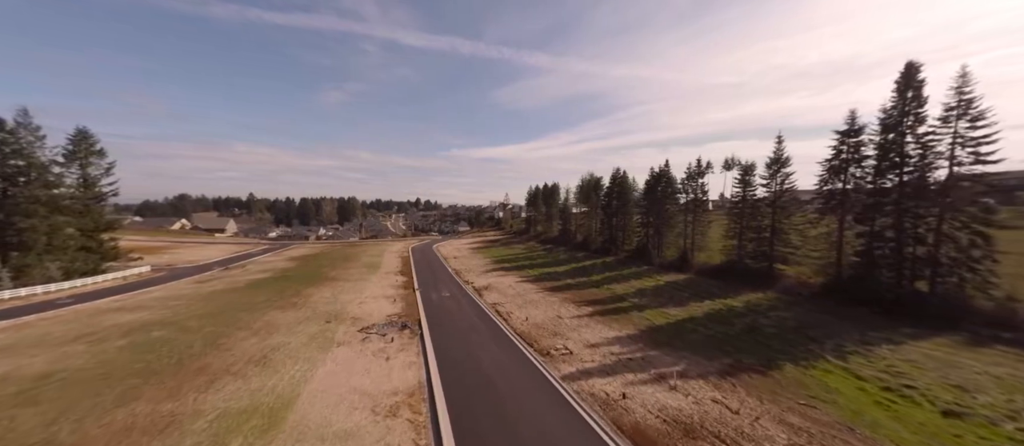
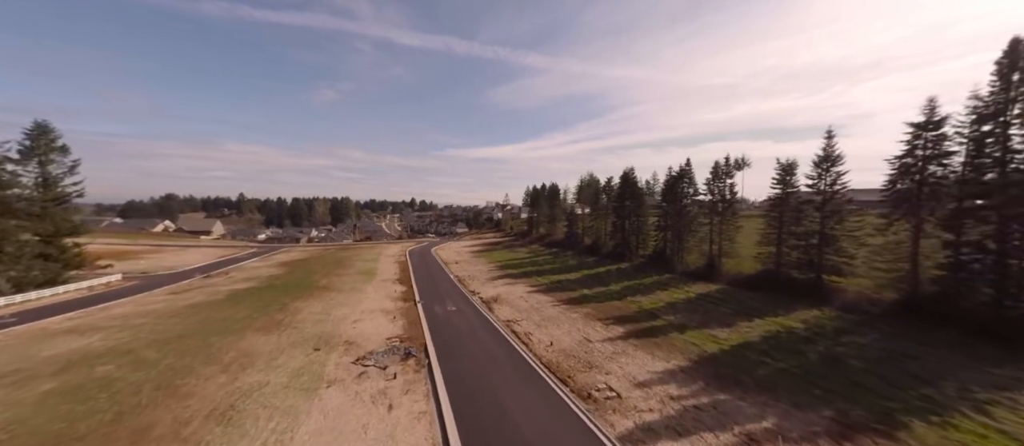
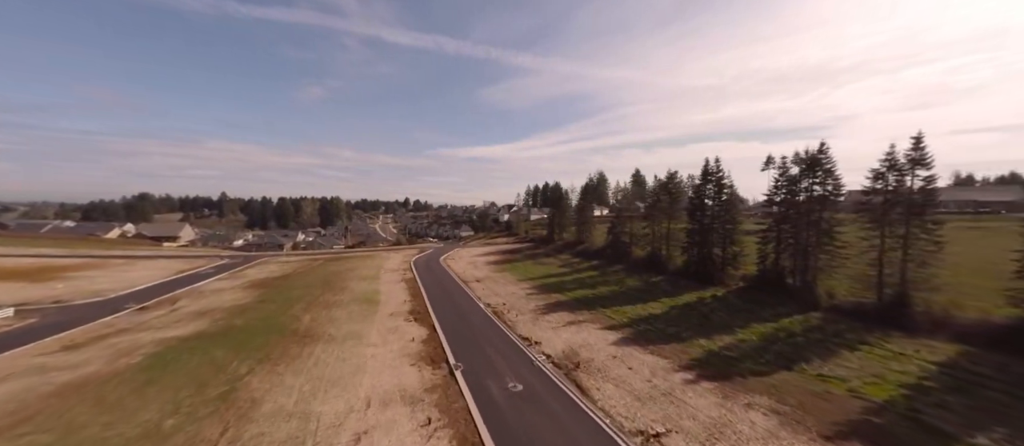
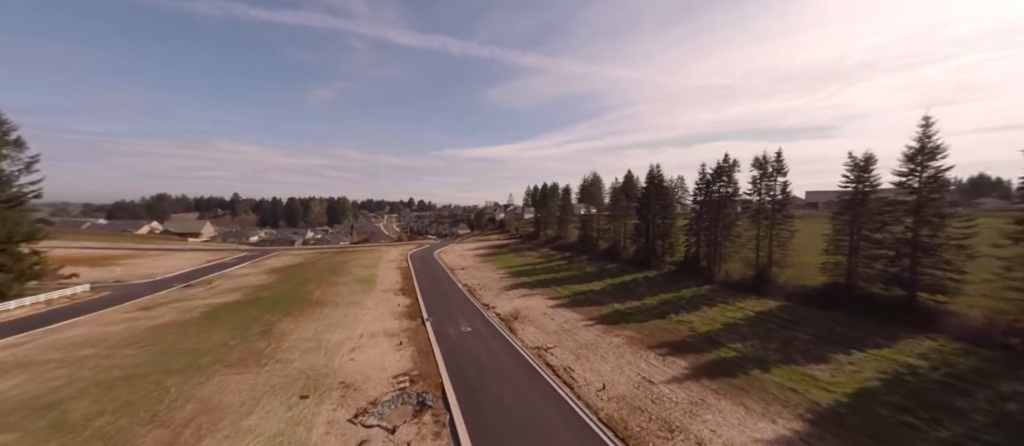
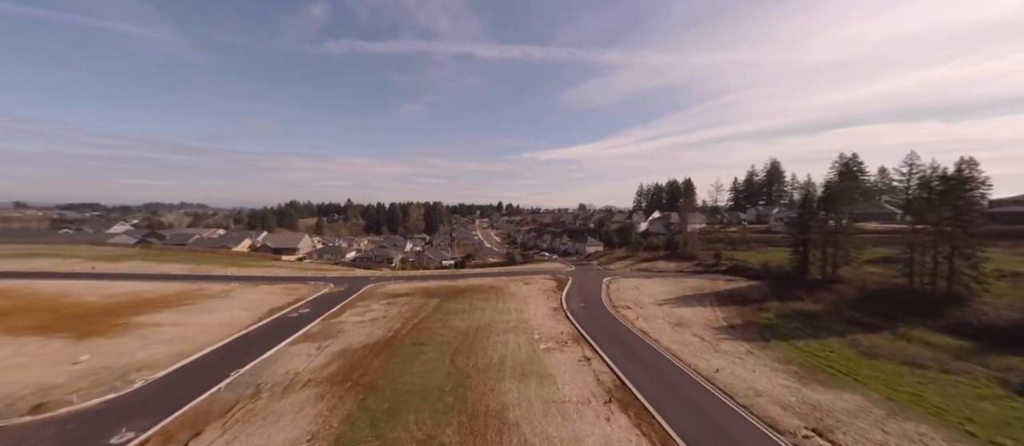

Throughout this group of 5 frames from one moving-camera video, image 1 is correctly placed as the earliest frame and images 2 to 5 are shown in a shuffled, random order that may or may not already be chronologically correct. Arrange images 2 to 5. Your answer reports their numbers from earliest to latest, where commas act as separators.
2, 4, 3, 5
